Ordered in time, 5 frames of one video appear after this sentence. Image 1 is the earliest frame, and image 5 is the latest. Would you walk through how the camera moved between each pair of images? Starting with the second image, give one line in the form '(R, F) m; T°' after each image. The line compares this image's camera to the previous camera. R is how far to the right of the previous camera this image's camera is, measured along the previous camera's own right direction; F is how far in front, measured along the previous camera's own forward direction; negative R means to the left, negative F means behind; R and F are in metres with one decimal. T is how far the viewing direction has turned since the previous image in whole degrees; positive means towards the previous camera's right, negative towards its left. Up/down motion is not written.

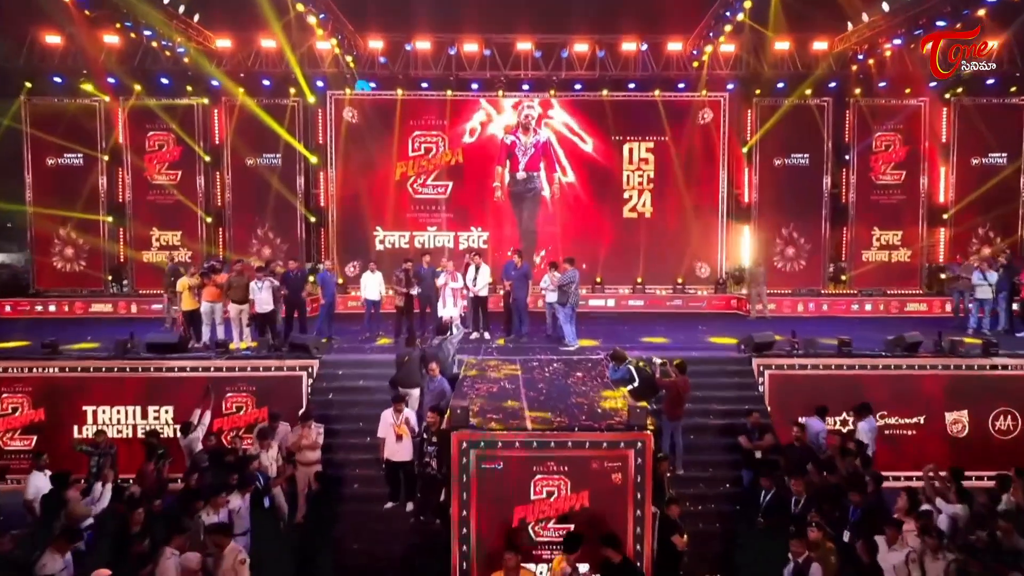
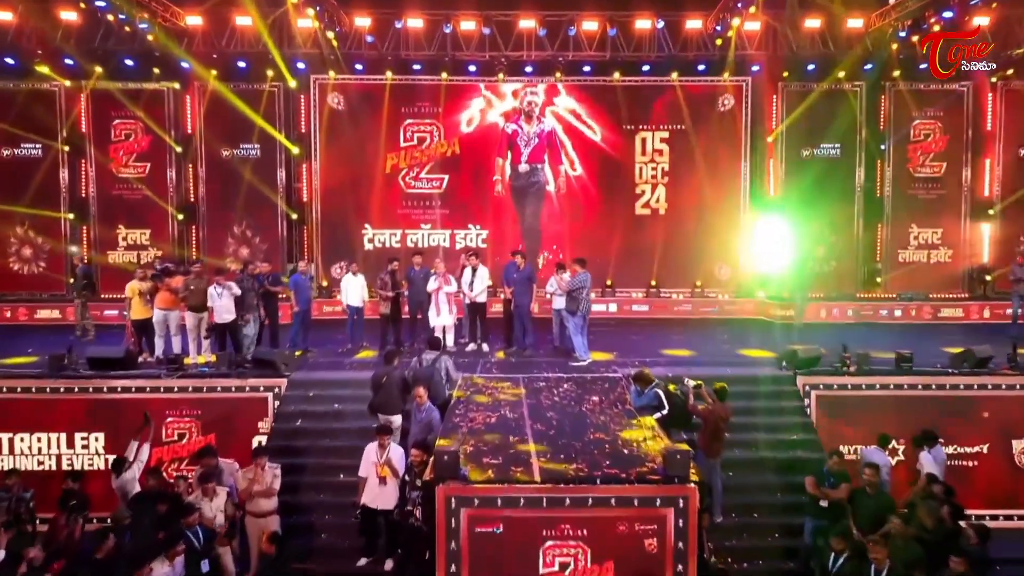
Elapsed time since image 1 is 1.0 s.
(0.0, +1.8) m; 0°
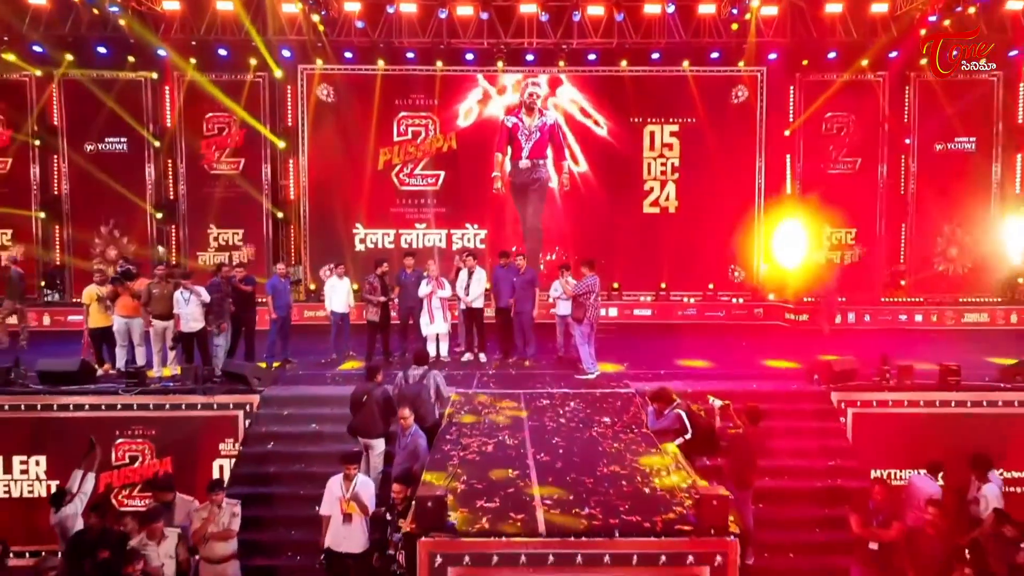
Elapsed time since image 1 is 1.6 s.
(0.0, +1.1) m; 0°
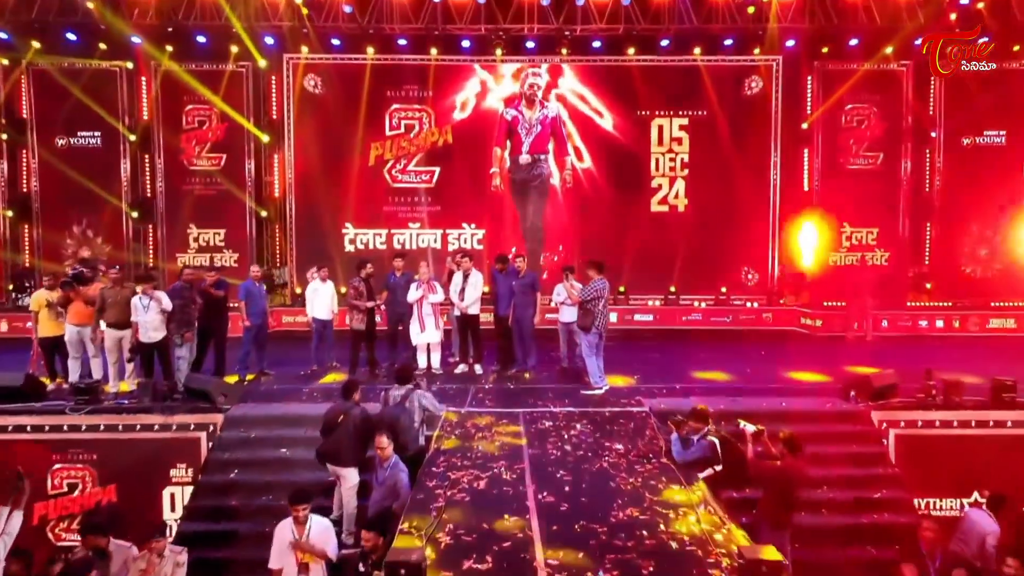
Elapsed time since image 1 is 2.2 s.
(0.0, +1.1) m; 0°
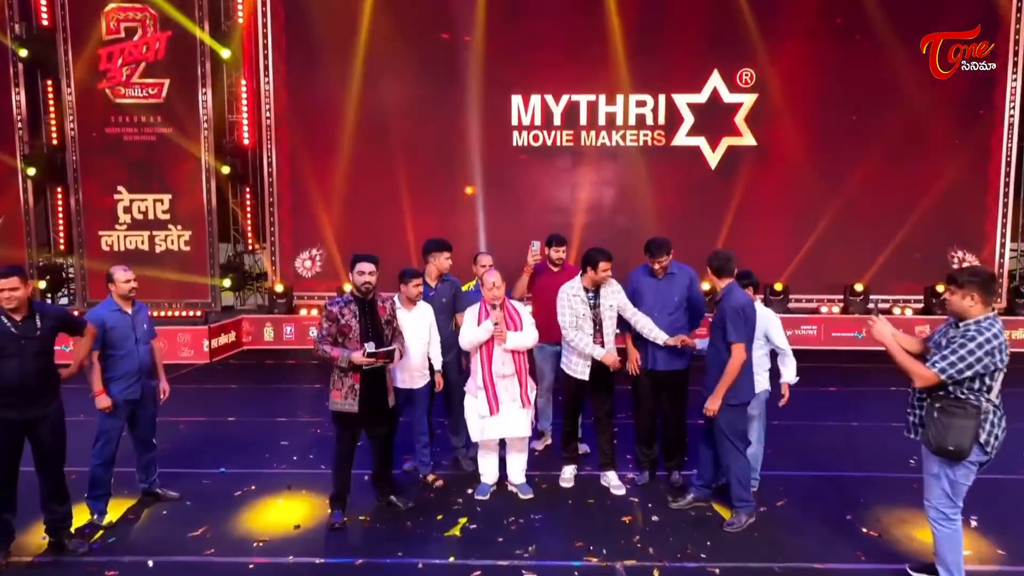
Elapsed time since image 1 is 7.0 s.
(-0.9, +5.6) m; -2°
